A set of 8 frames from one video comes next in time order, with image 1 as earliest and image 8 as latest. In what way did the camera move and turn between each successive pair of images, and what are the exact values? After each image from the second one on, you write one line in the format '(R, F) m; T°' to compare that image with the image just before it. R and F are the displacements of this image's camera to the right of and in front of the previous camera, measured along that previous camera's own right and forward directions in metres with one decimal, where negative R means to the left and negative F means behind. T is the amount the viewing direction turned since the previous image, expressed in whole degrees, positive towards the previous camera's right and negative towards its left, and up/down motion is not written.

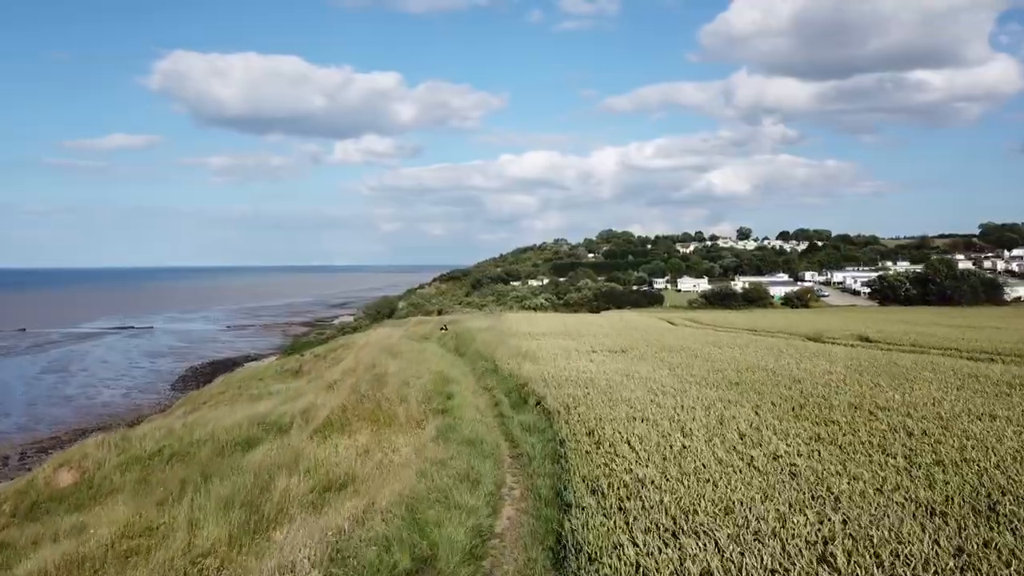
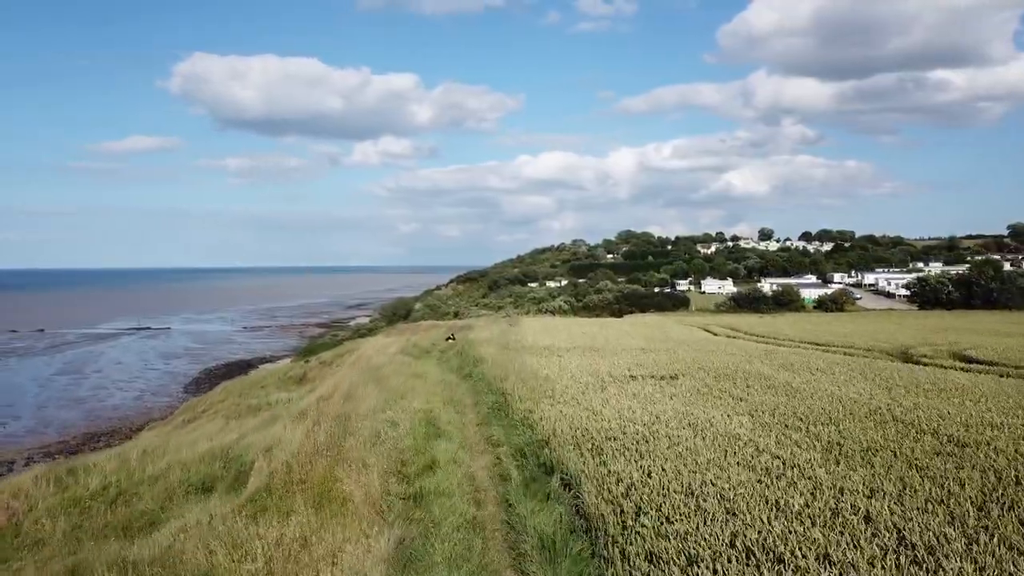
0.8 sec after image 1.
(0.0, +2.8) m; -2°
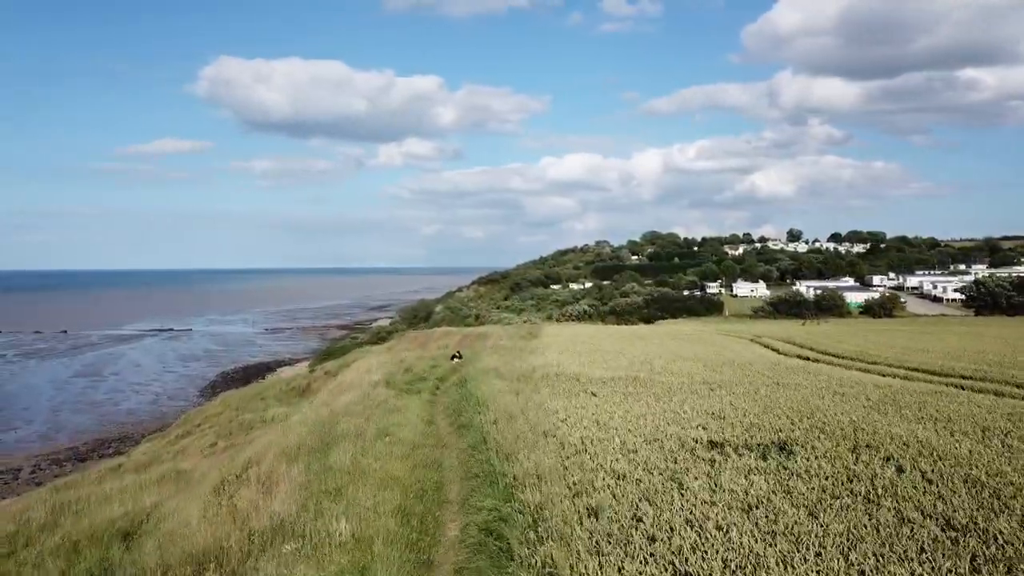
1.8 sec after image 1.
(+0.1, +3.6) m; -2°
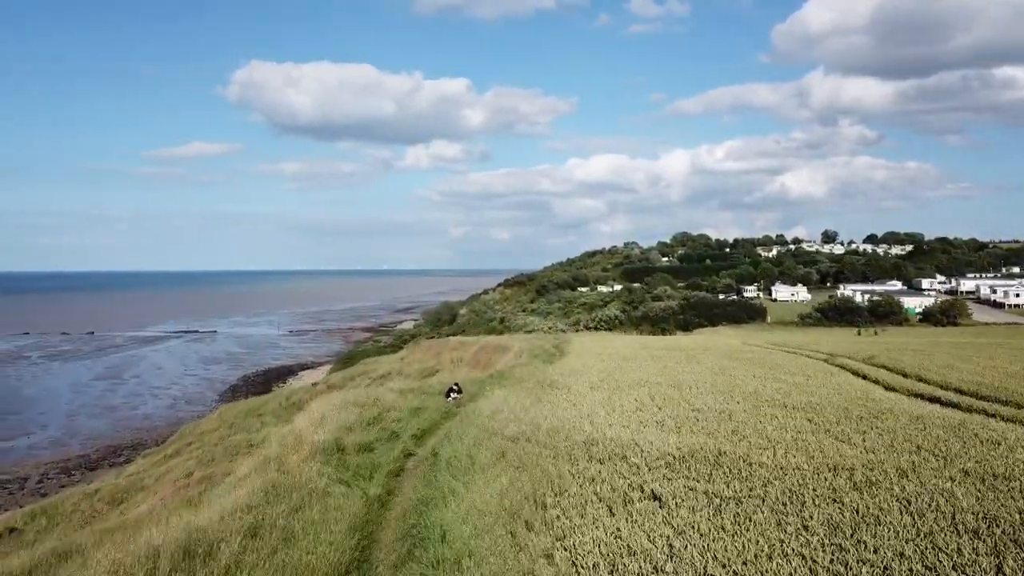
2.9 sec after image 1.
(+0.2, +4.0) m; -2°
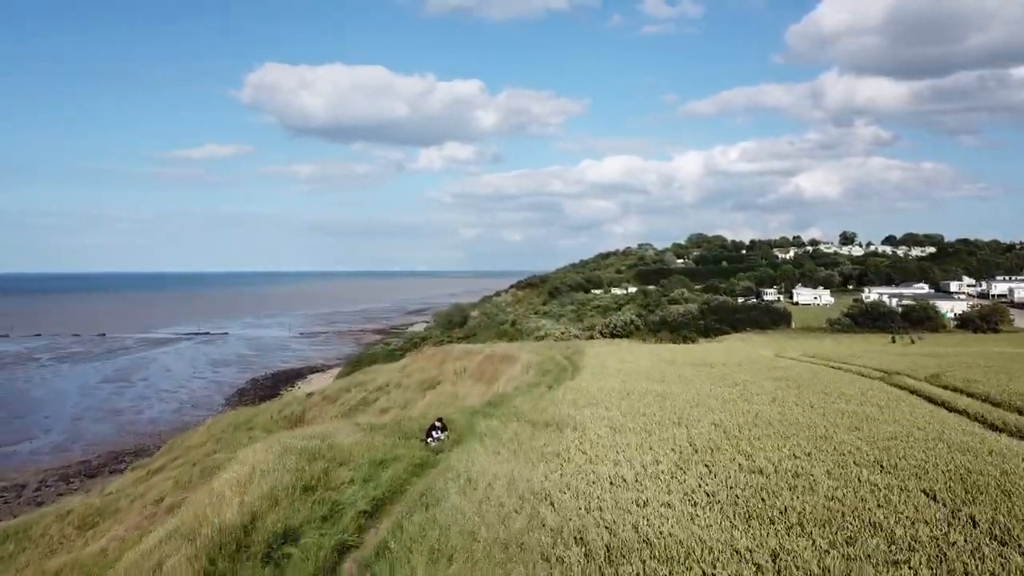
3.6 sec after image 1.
(+0.2, +2.5) m; -1°
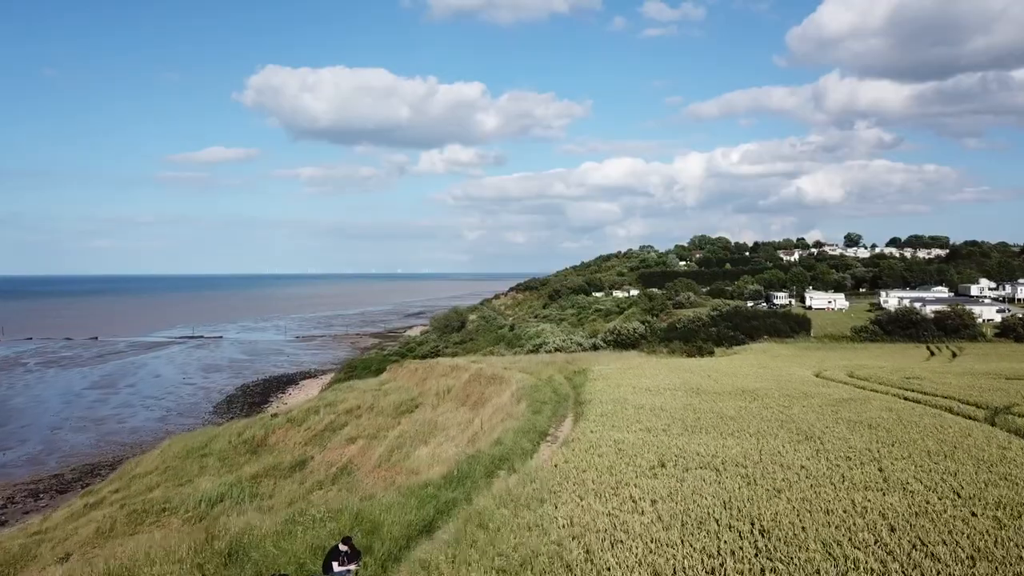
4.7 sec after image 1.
(+0.4, +4.0) m; 0°
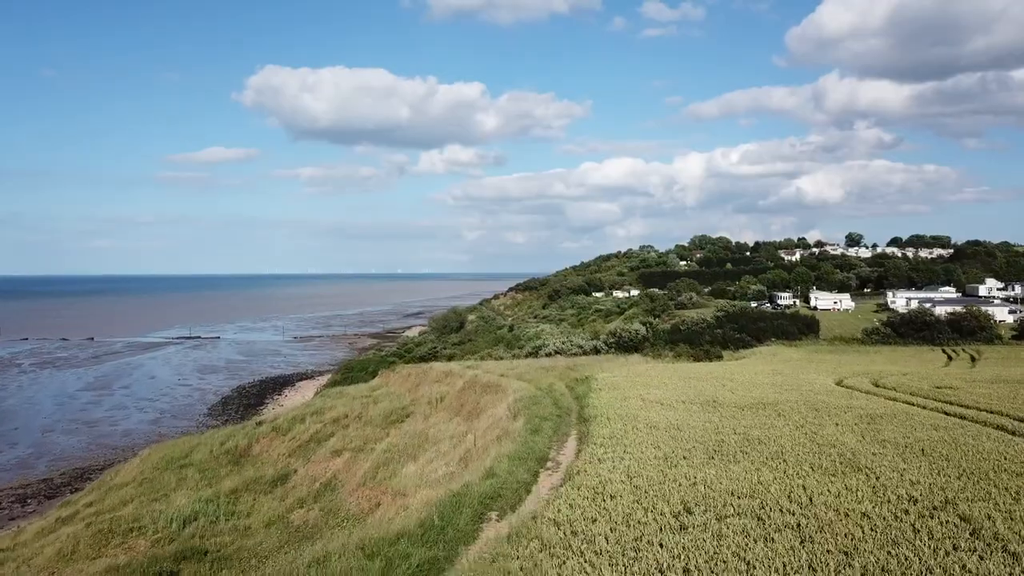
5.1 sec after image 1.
(+0.1, +1.6) m; 0°
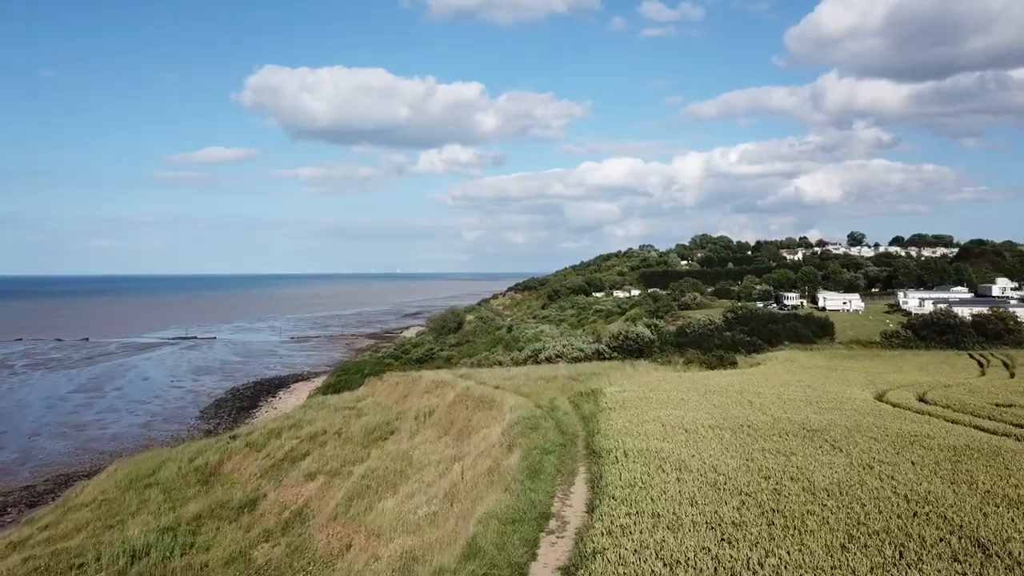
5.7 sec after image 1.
(+0.1, +2.4) m; 0°
